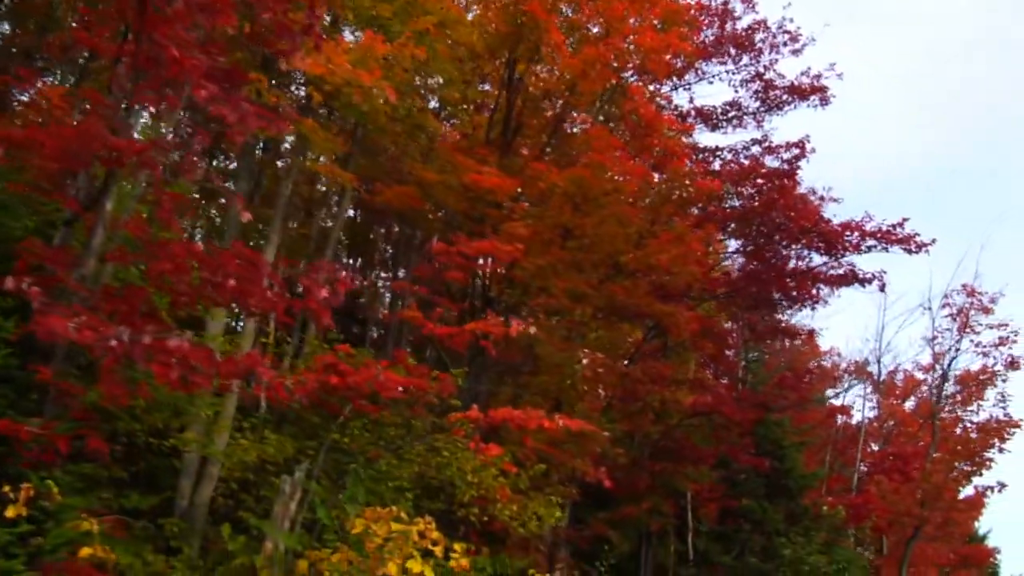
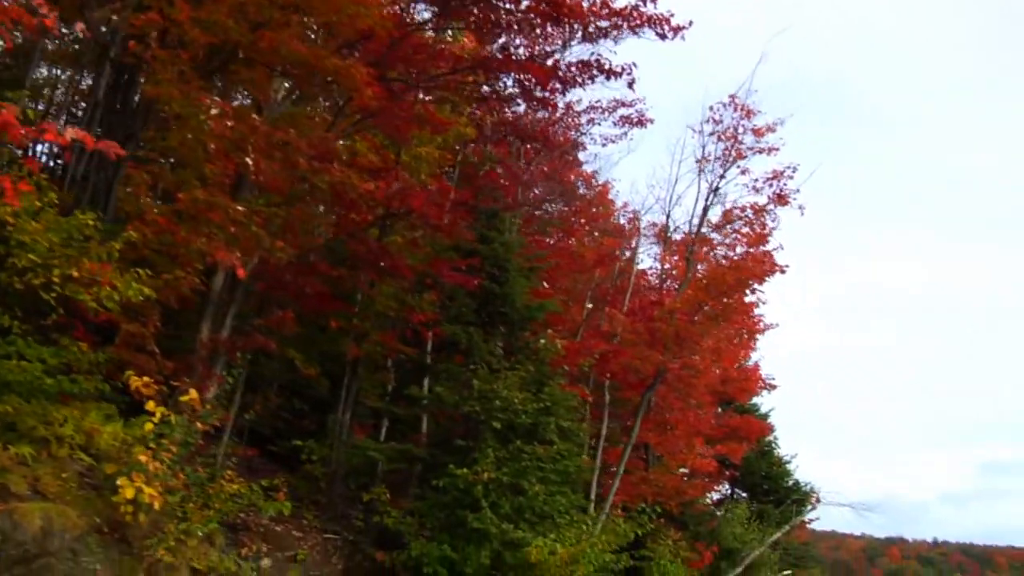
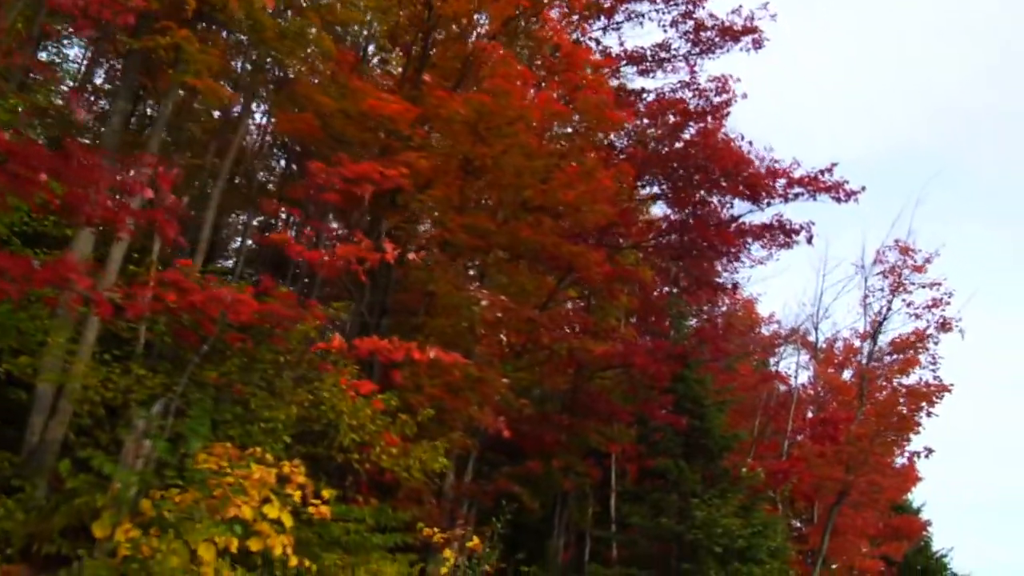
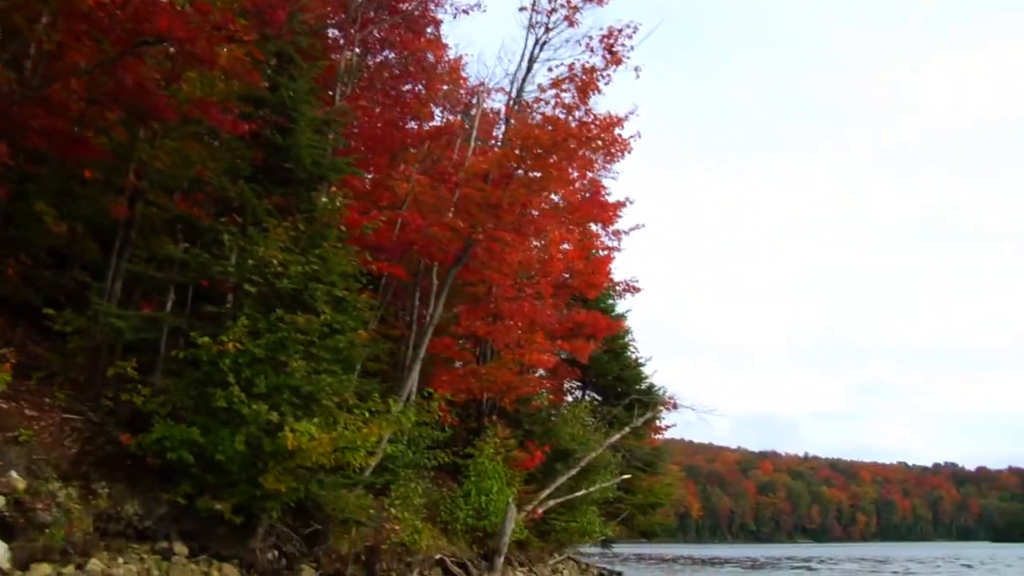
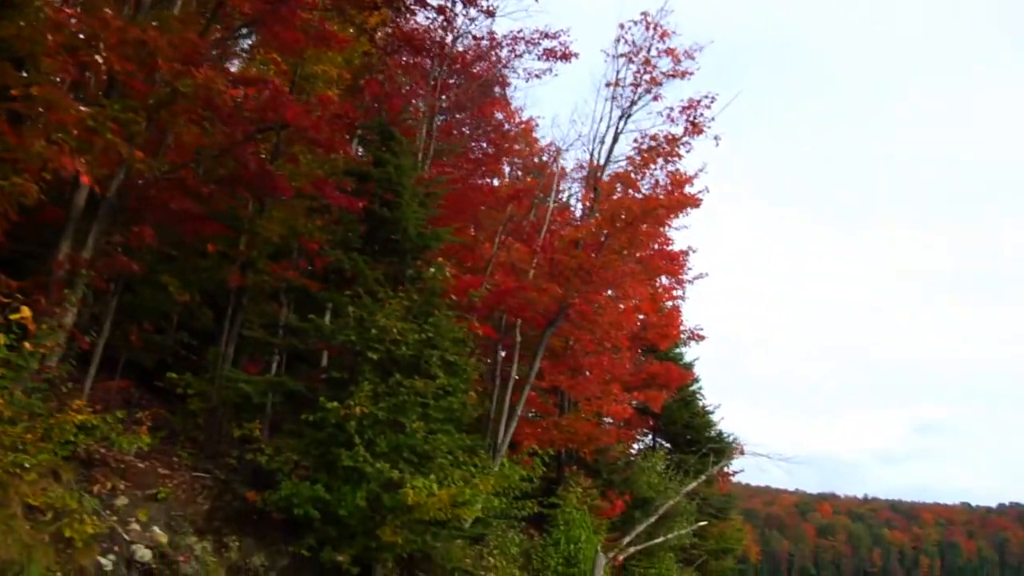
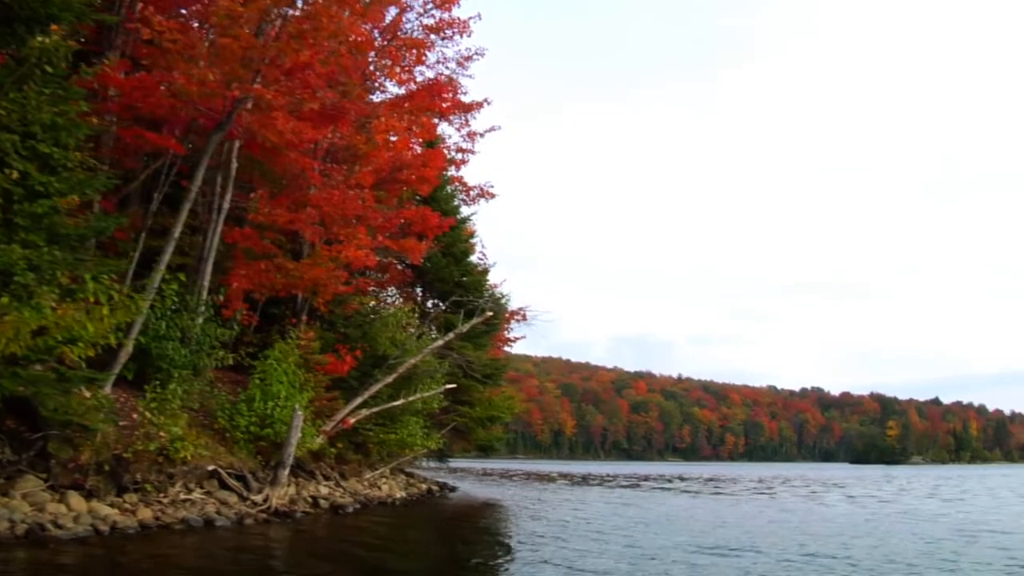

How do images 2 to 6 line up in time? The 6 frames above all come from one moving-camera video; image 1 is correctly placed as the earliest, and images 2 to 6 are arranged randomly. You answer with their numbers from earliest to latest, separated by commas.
3, 2, 5, 4, 6
